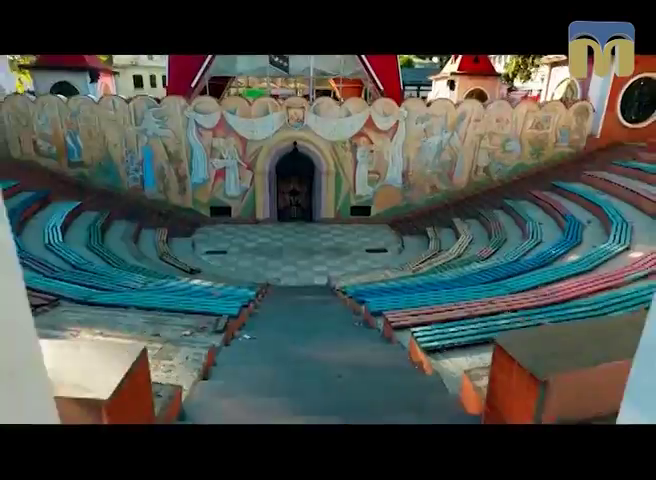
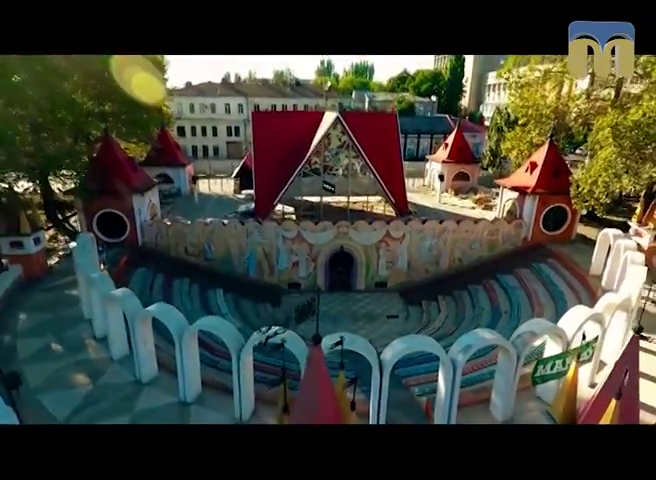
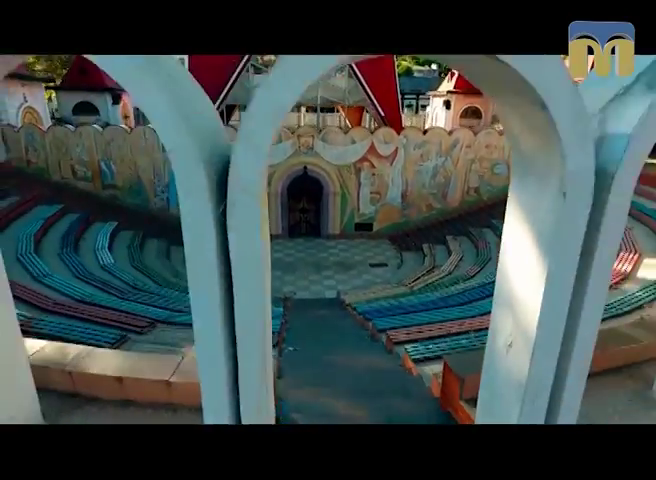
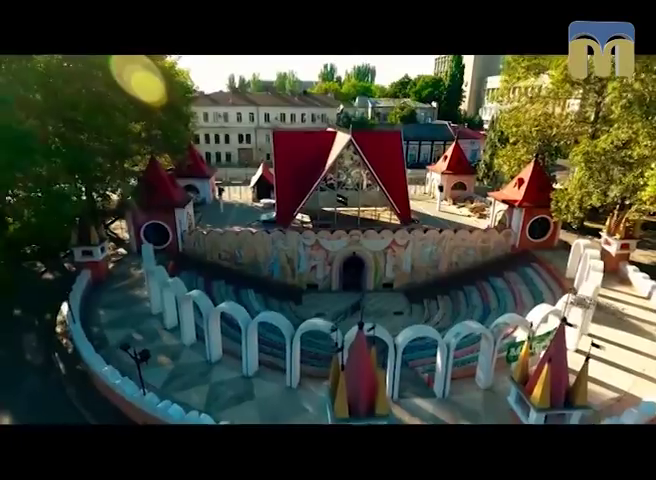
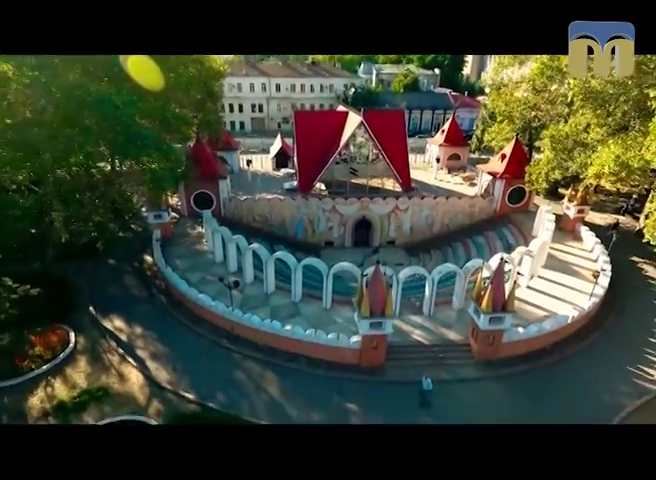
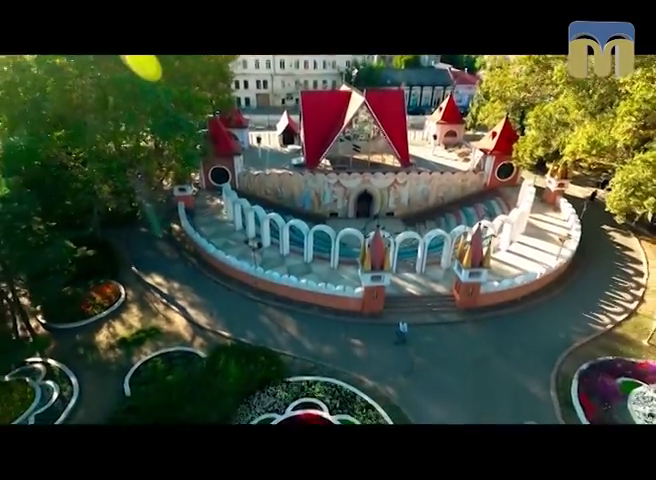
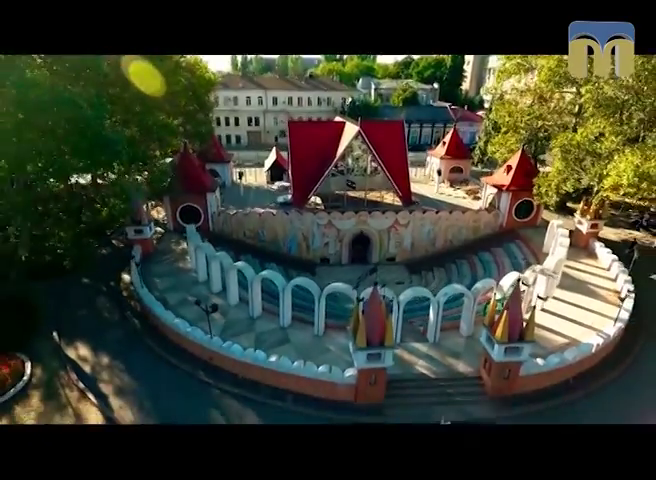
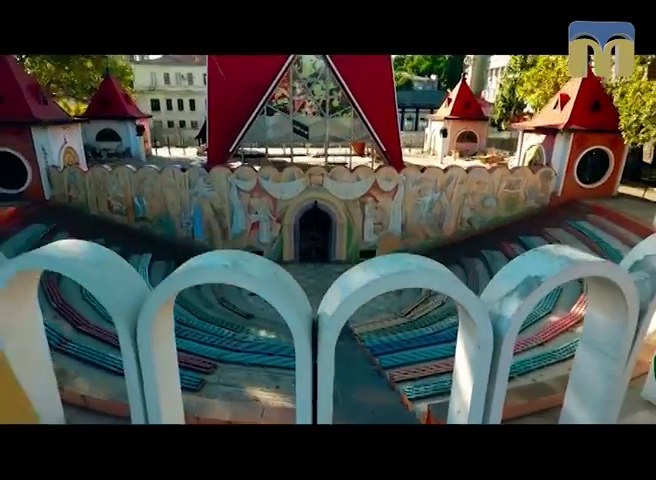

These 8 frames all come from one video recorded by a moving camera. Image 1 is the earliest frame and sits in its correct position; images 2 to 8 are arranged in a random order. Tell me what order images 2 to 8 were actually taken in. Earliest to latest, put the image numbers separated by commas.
3, 8, 2, 4, 7, 5, 6
